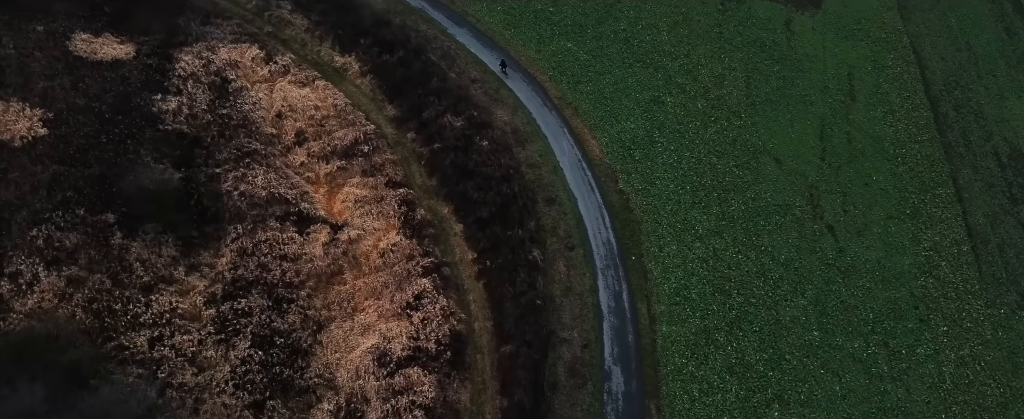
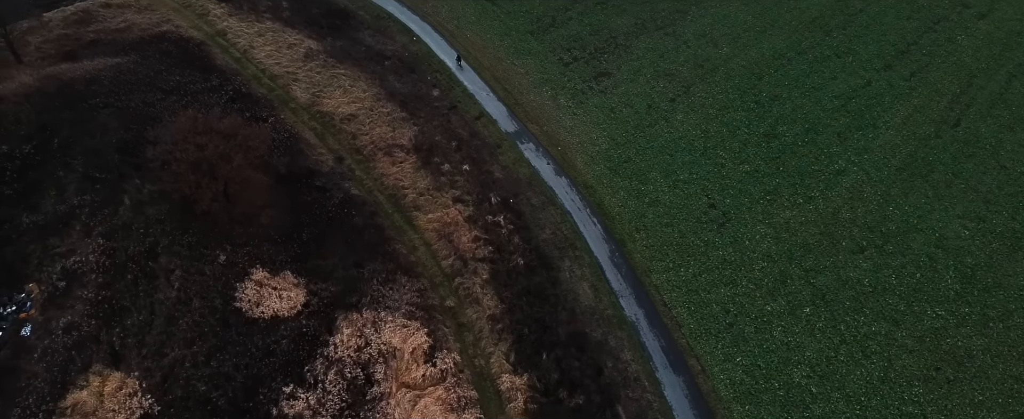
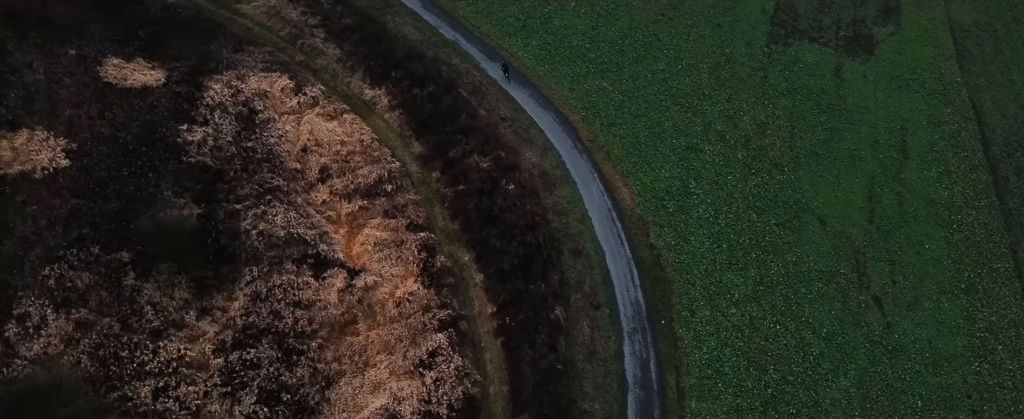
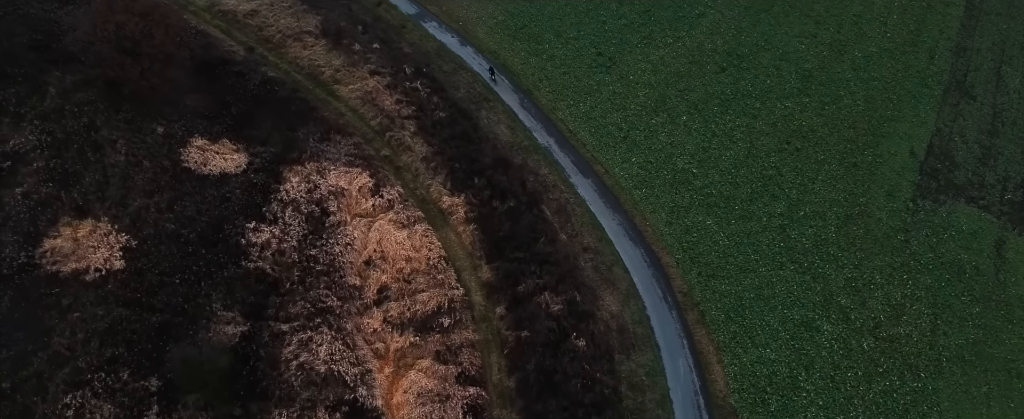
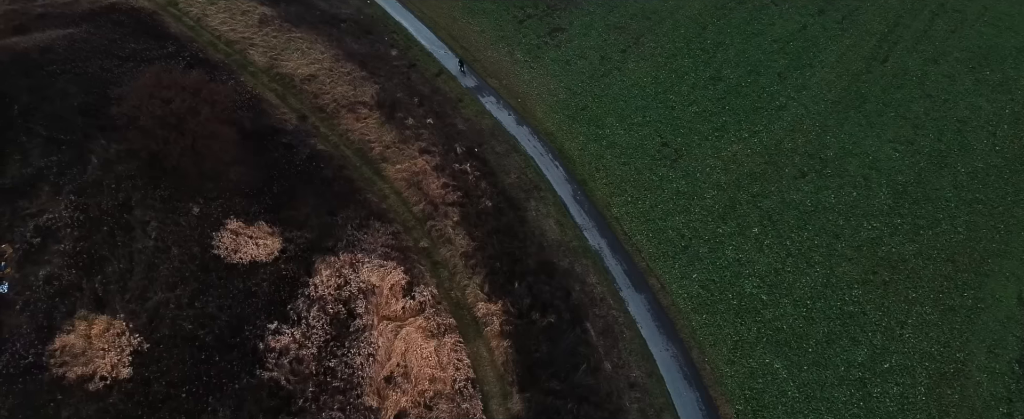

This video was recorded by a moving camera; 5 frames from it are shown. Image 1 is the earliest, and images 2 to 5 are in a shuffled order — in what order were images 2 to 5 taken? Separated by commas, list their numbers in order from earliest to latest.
3, 4, 5, 2
